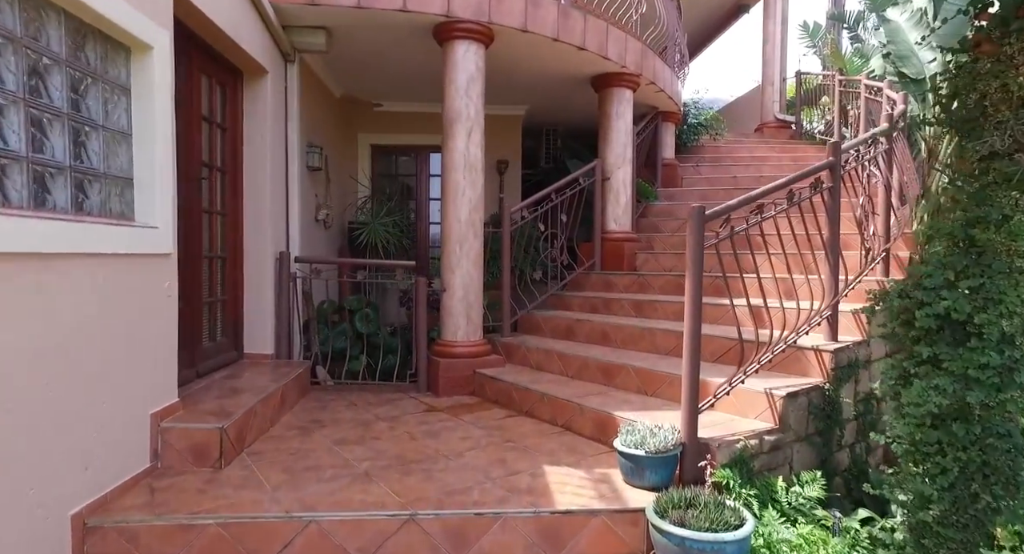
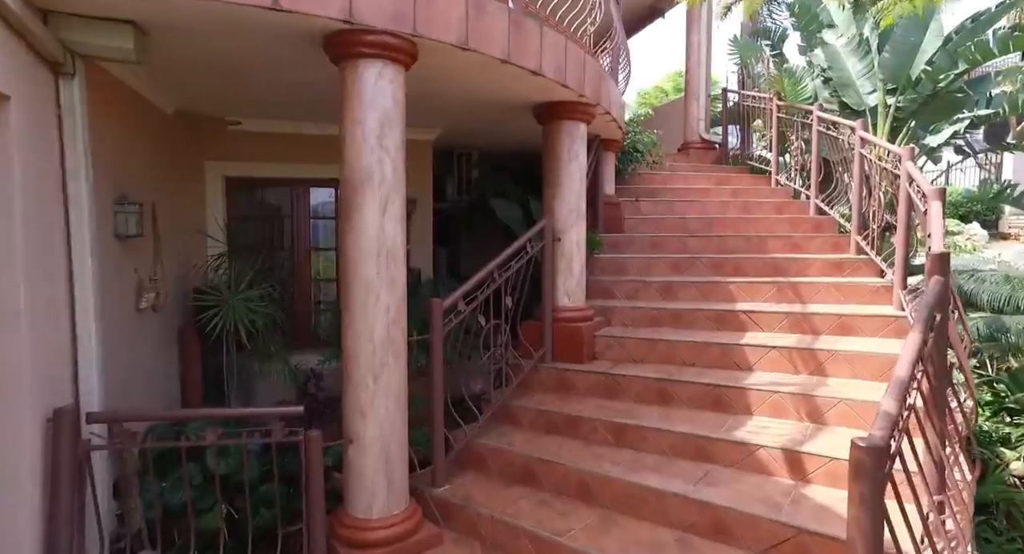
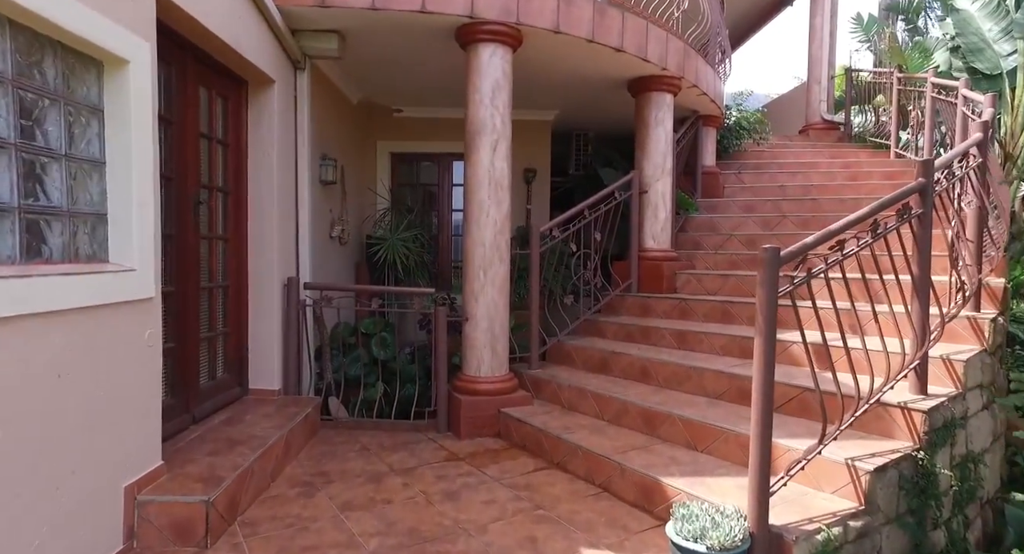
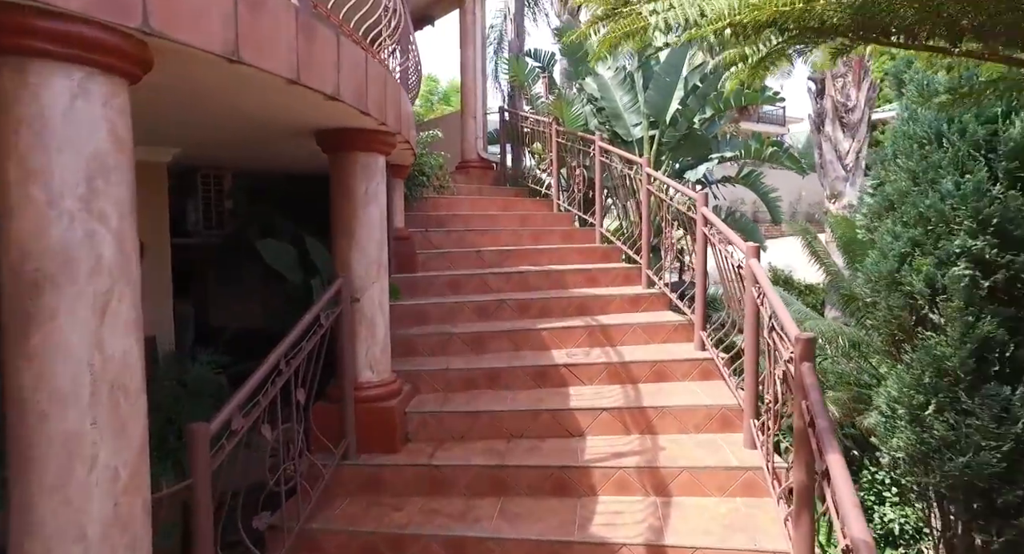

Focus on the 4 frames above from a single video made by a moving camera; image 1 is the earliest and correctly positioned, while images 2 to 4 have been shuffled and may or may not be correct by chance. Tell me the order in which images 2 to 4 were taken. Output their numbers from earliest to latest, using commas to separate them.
3, 2, 4
